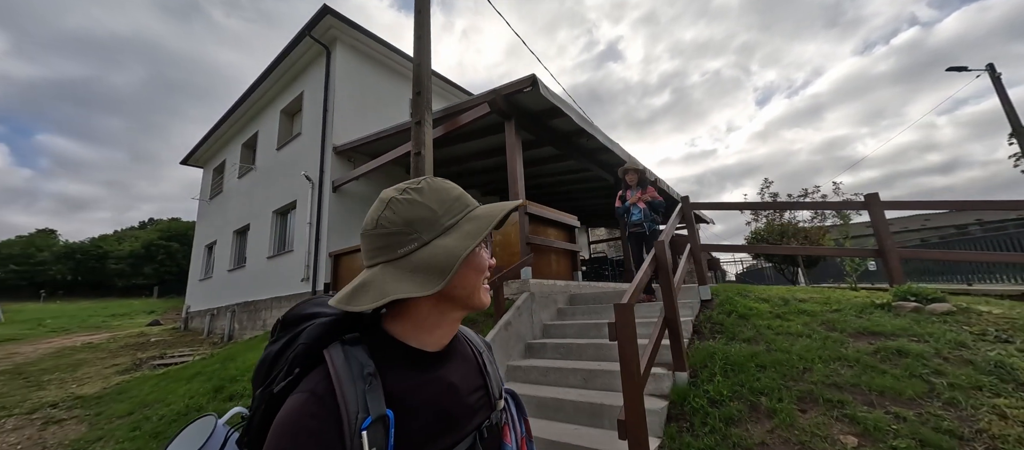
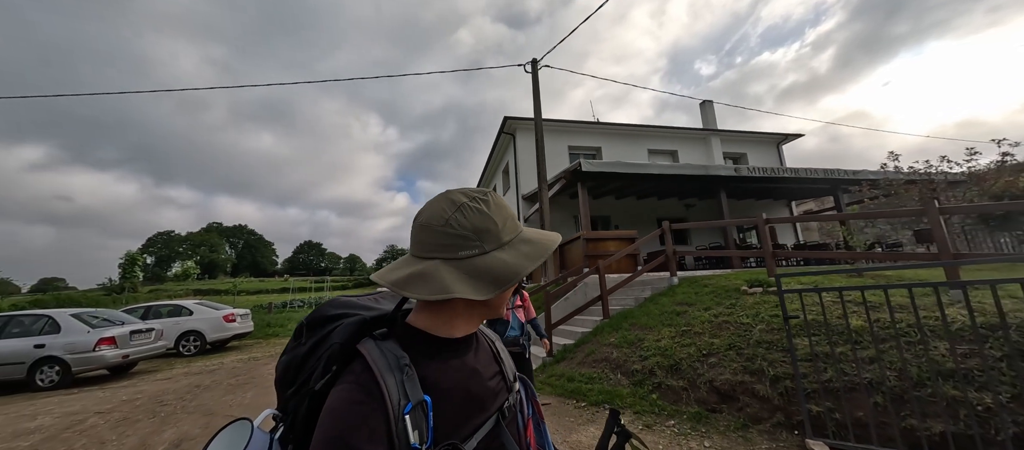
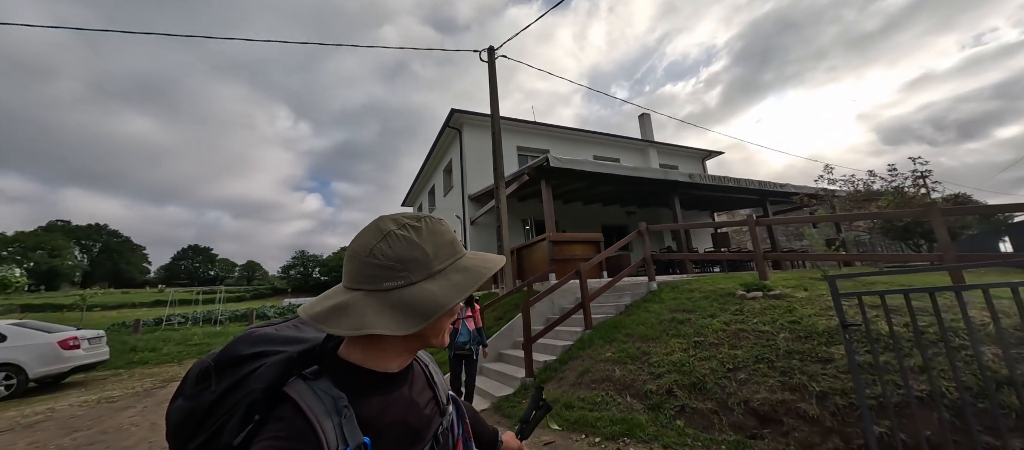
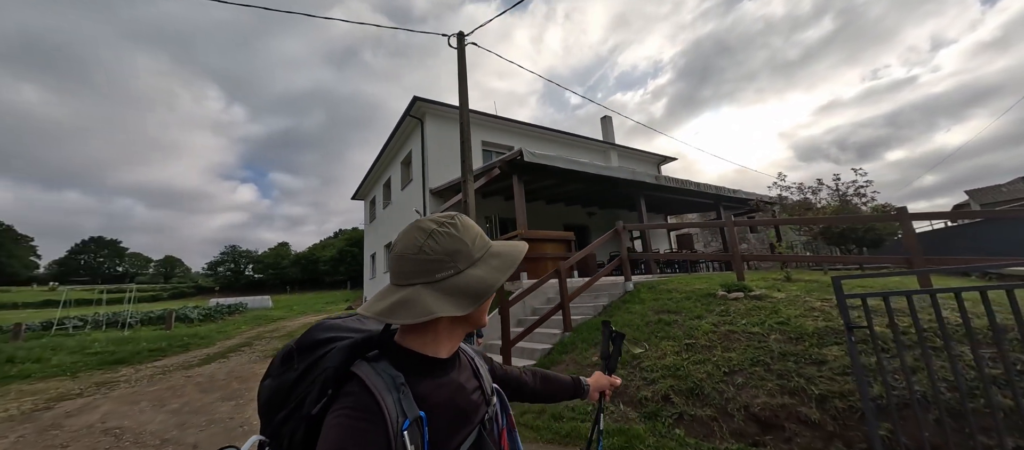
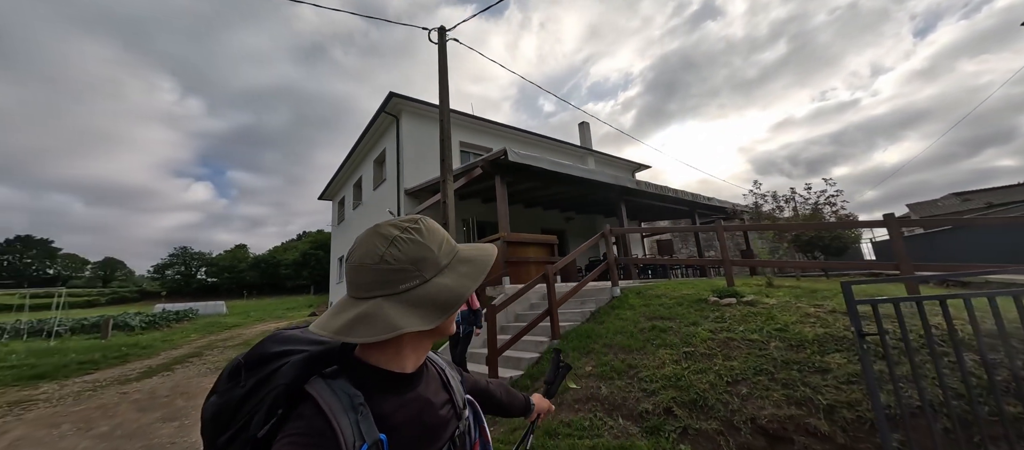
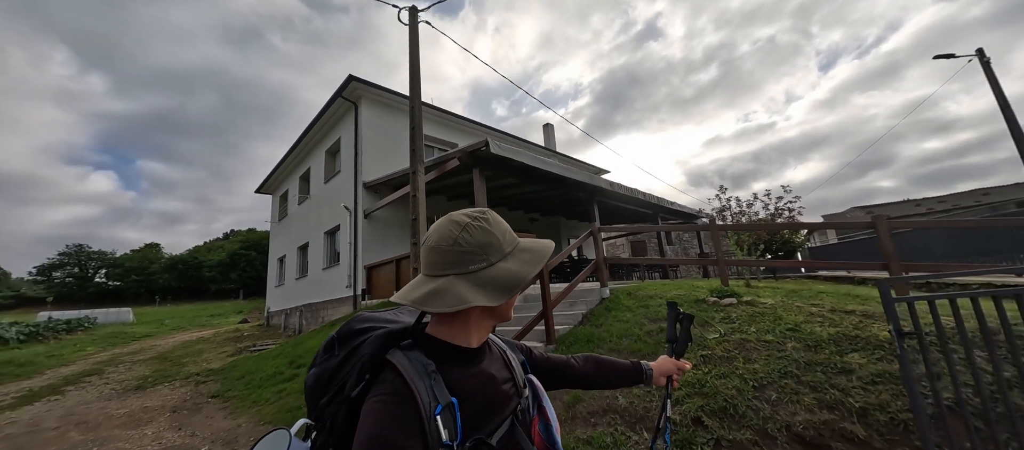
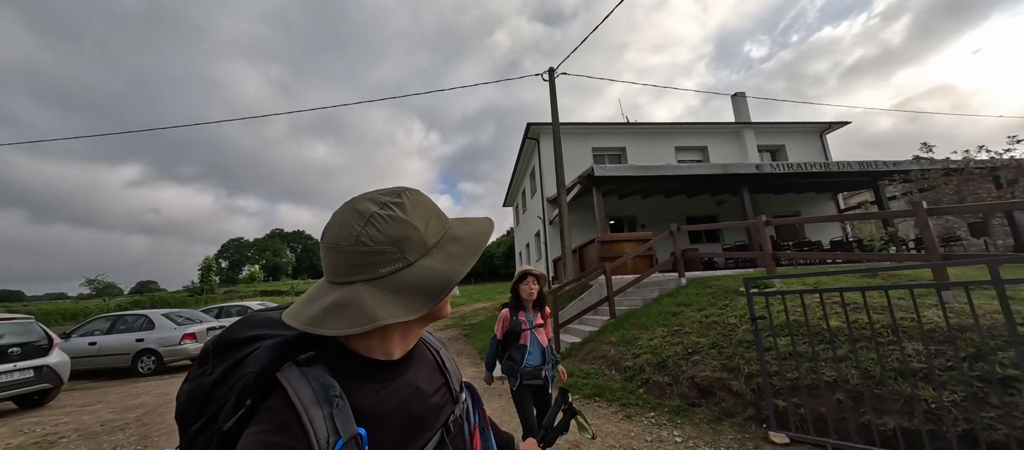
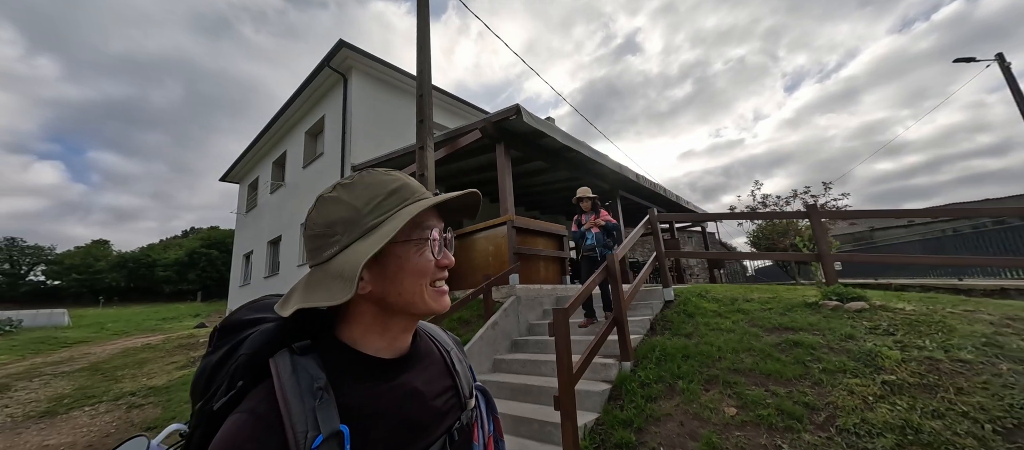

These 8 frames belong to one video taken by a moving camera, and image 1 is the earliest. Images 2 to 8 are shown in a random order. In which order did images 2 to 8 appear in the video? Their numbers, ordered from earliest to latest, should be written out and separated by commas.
8, 6, 5, 4, 3, 2, 7
